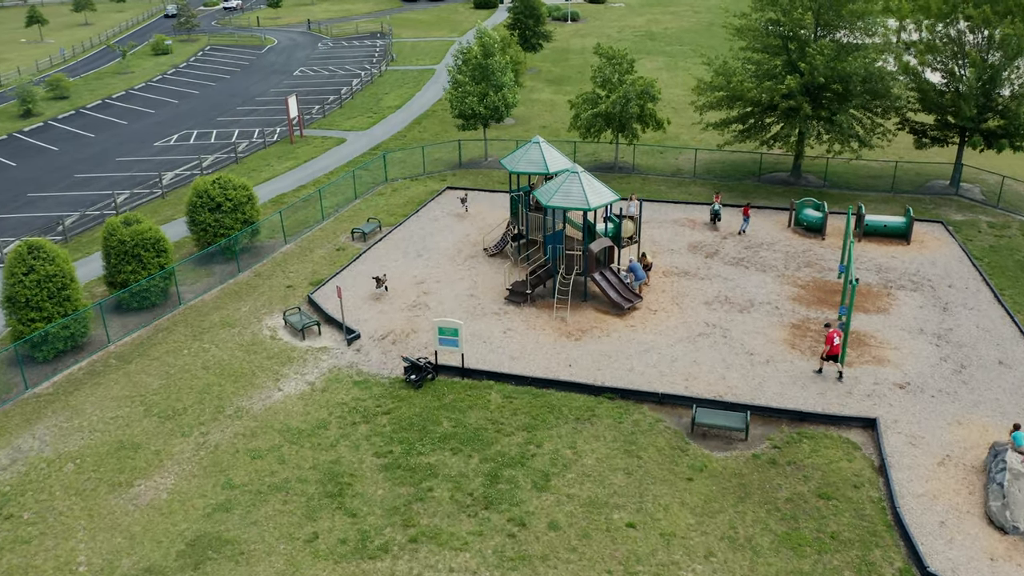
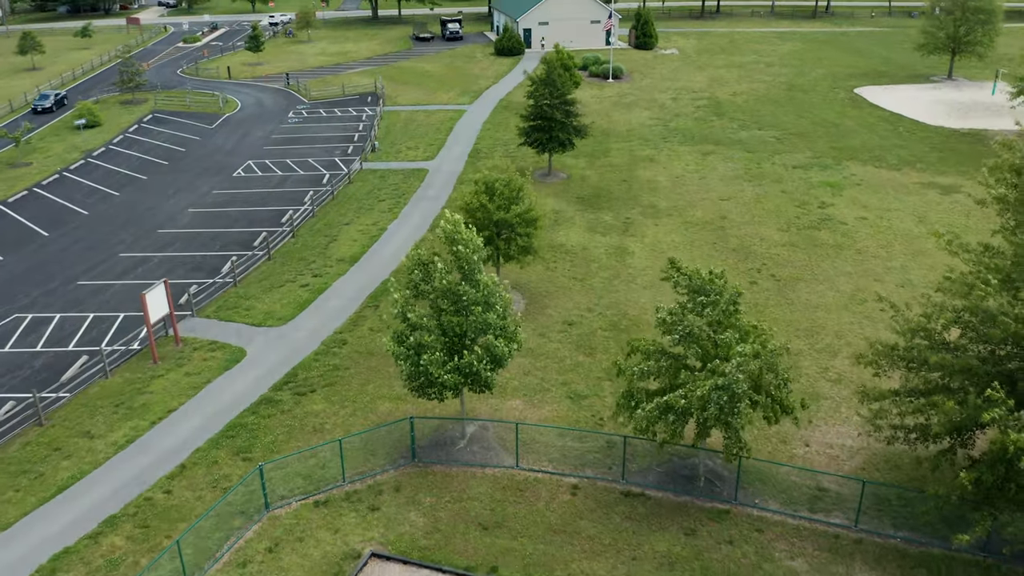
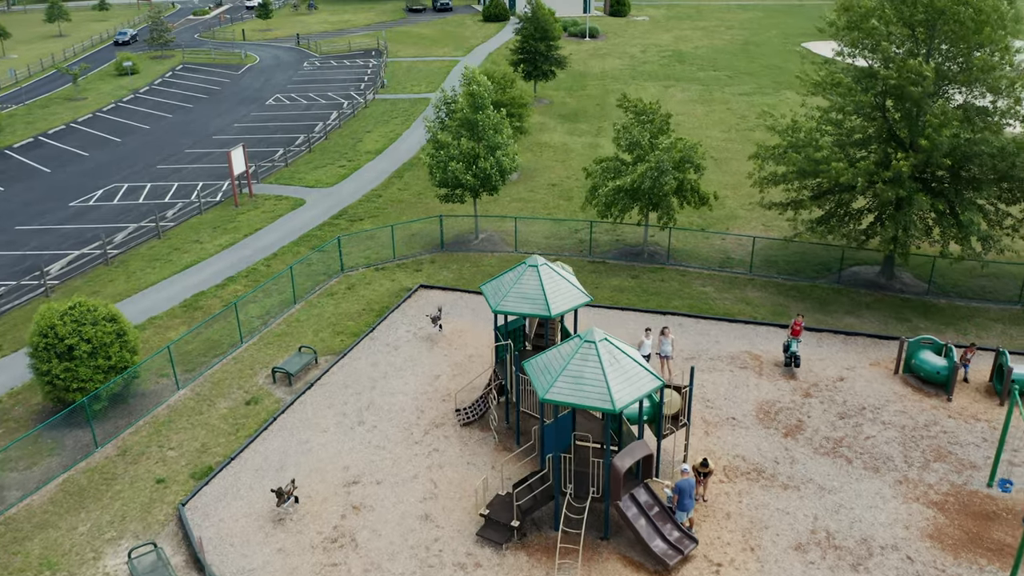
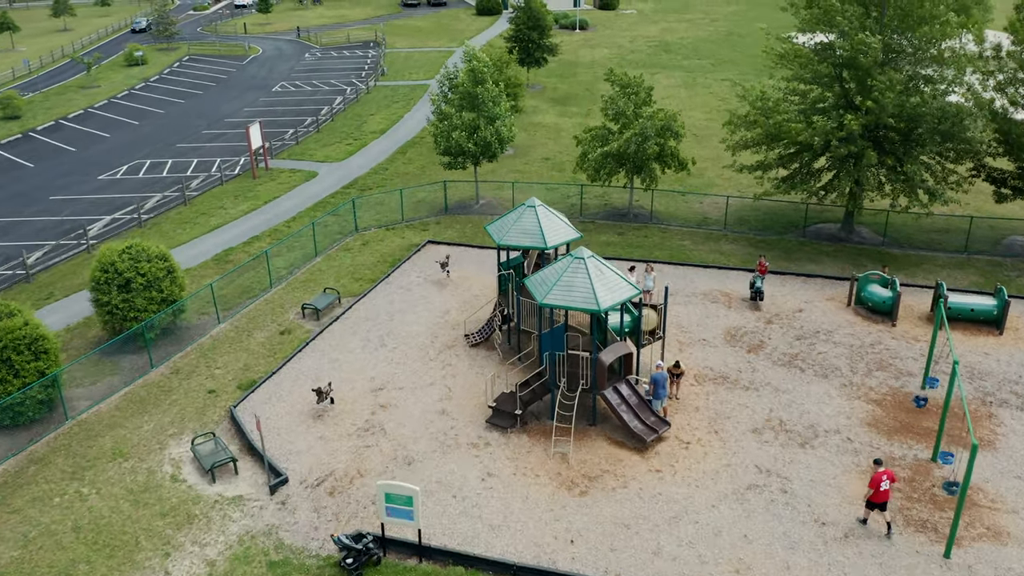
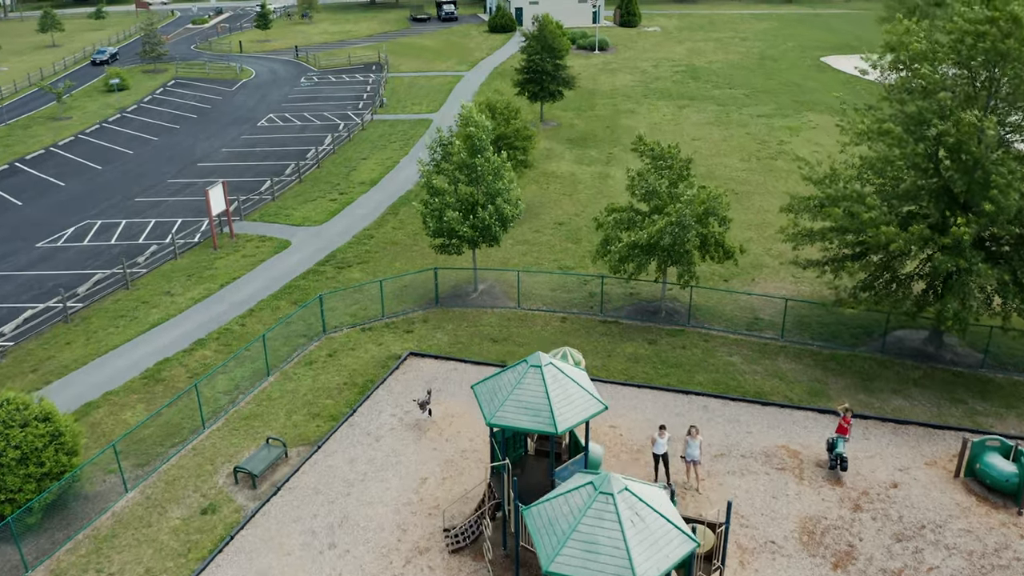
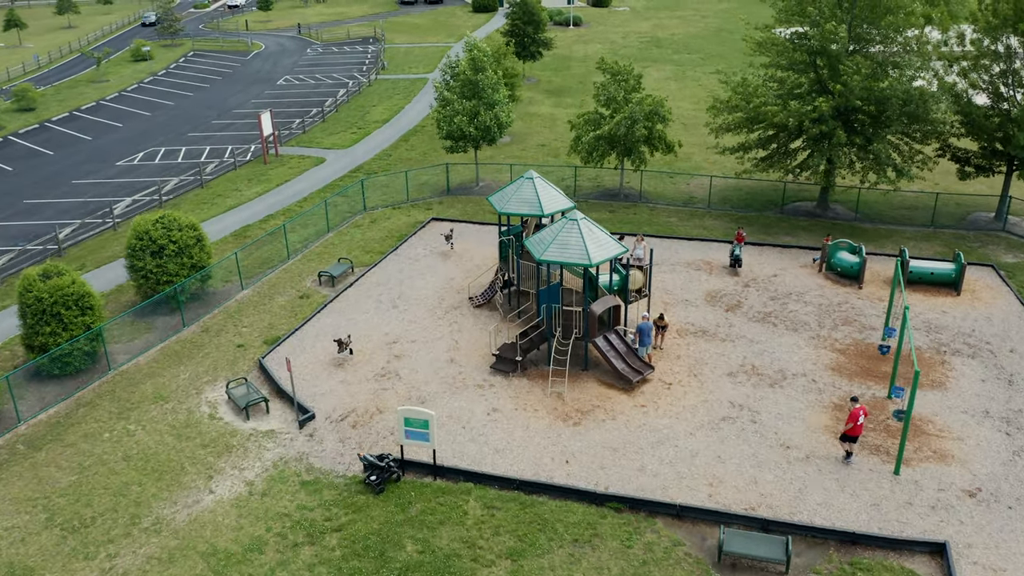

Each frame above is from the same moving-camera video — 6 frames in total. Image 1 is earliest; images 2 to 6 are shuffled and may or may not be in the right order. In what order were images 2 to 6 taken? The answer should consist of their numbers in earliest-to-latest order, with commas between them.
6, 4, 3, 5, 2
